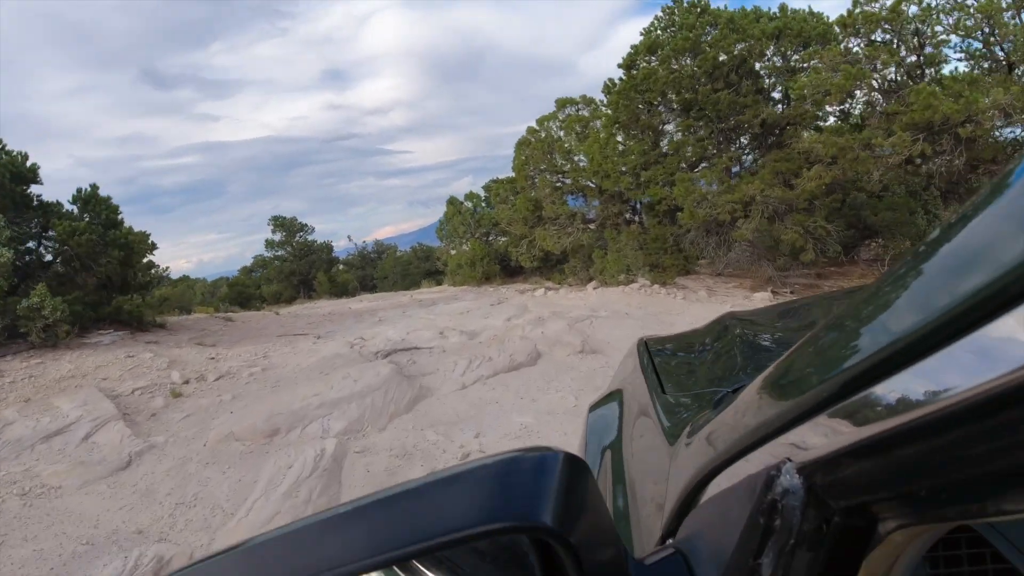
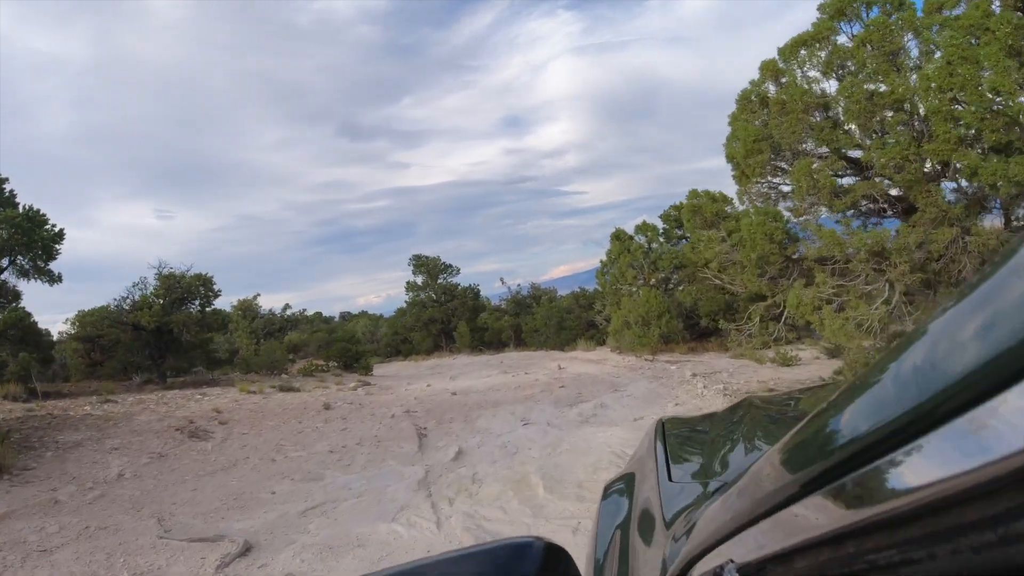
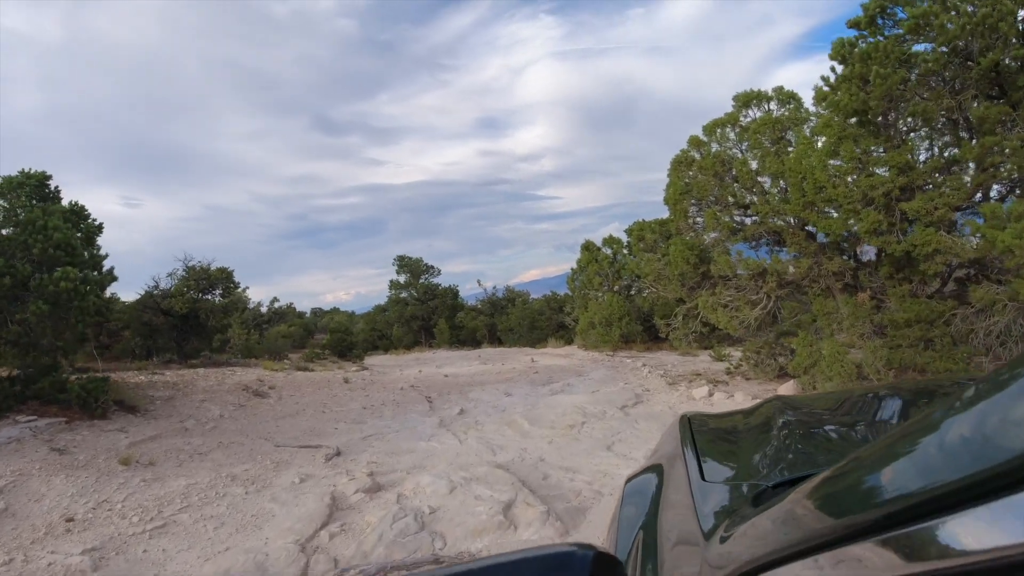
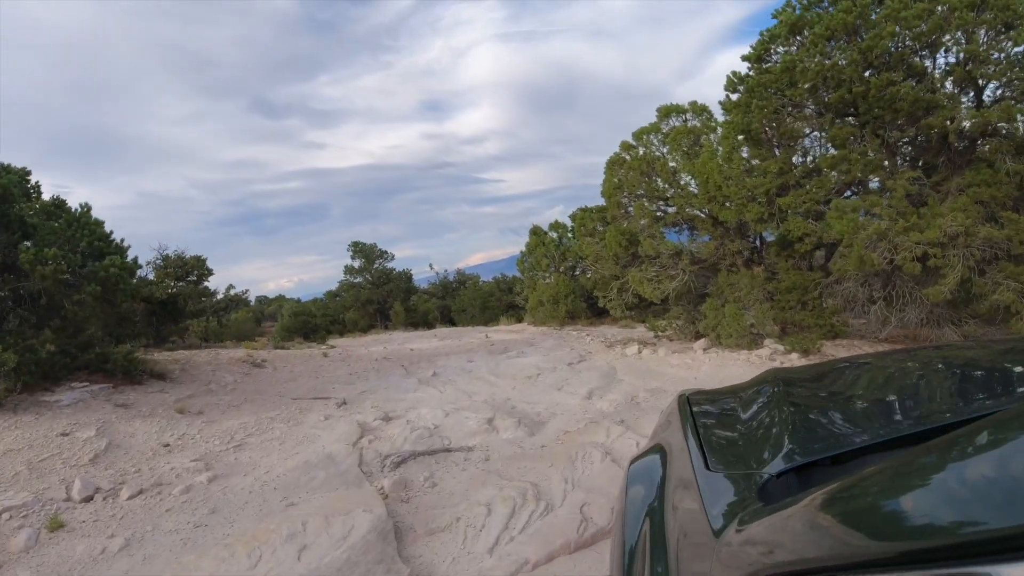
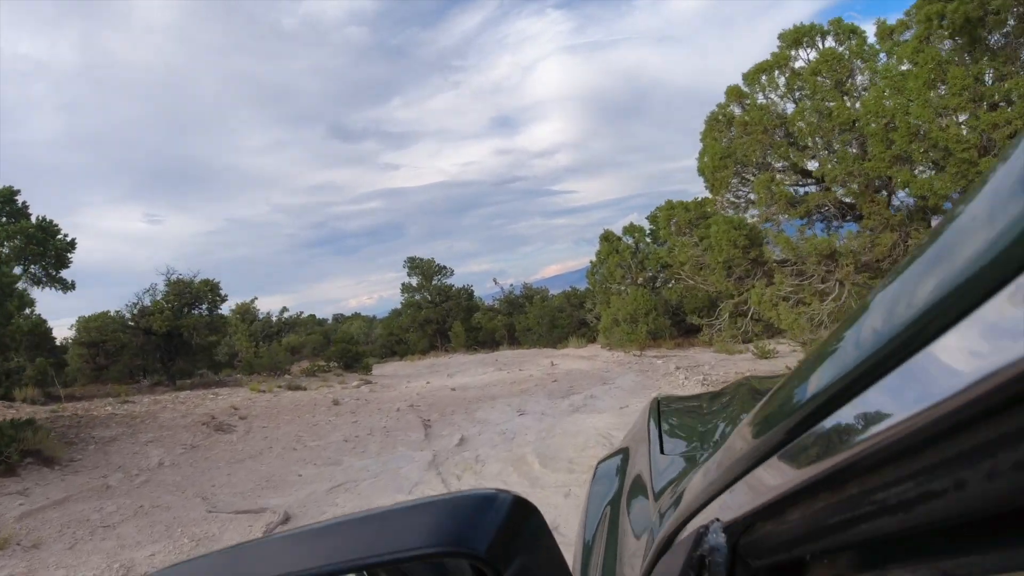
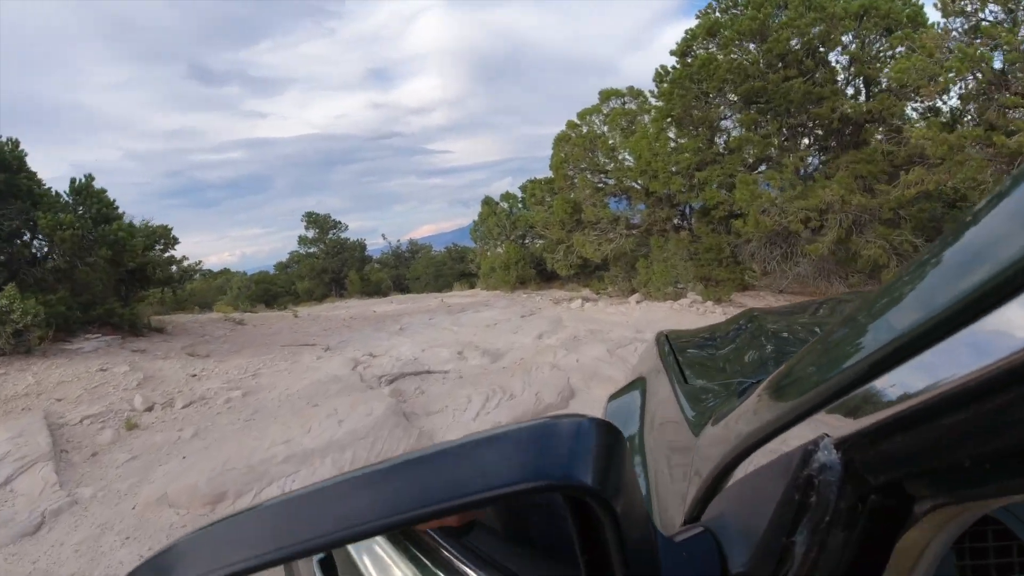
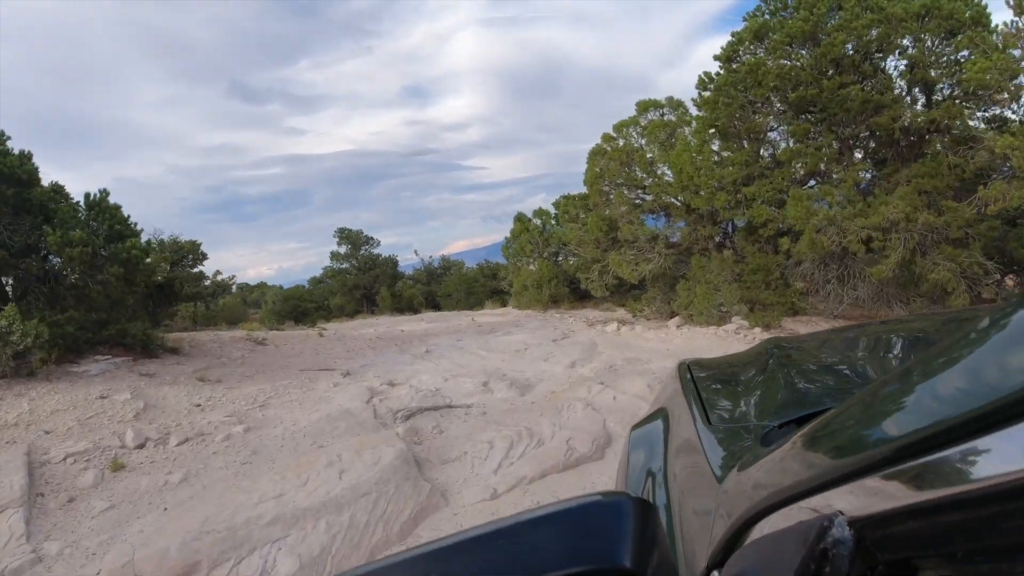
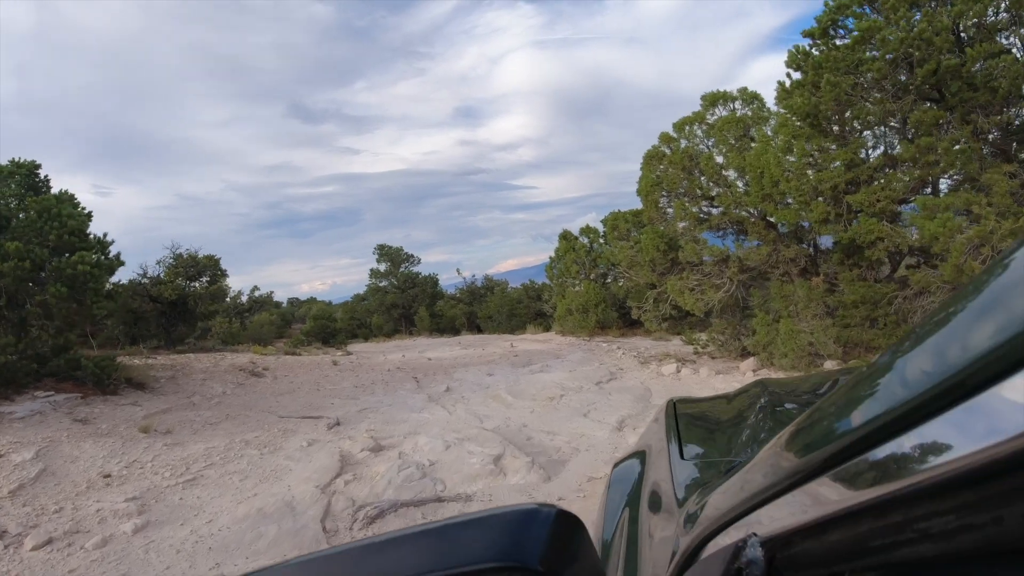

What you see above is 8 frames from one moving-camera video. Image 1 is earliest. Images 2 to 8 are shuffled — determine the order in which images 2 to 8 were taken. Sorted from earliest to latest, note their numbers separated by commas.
6, 7, 4, 8, 3, 5, 2
